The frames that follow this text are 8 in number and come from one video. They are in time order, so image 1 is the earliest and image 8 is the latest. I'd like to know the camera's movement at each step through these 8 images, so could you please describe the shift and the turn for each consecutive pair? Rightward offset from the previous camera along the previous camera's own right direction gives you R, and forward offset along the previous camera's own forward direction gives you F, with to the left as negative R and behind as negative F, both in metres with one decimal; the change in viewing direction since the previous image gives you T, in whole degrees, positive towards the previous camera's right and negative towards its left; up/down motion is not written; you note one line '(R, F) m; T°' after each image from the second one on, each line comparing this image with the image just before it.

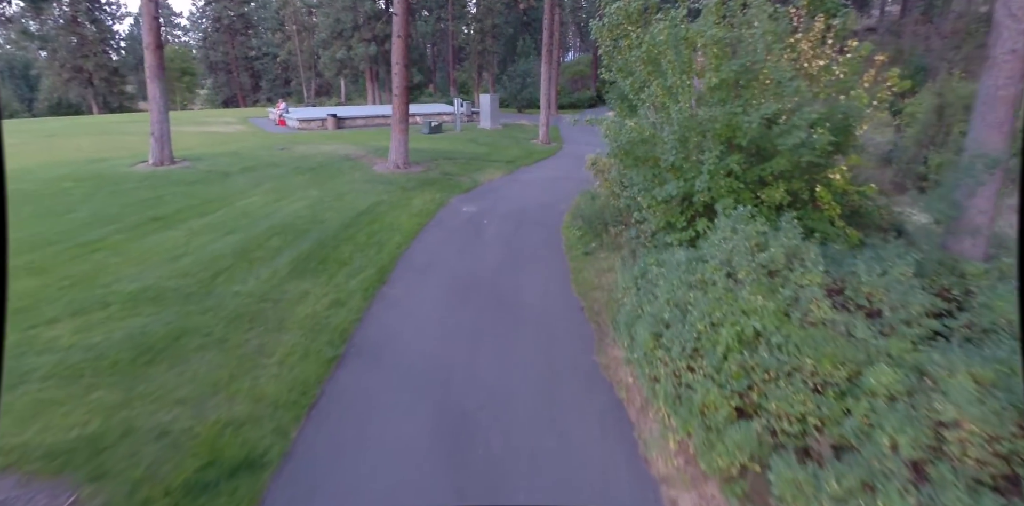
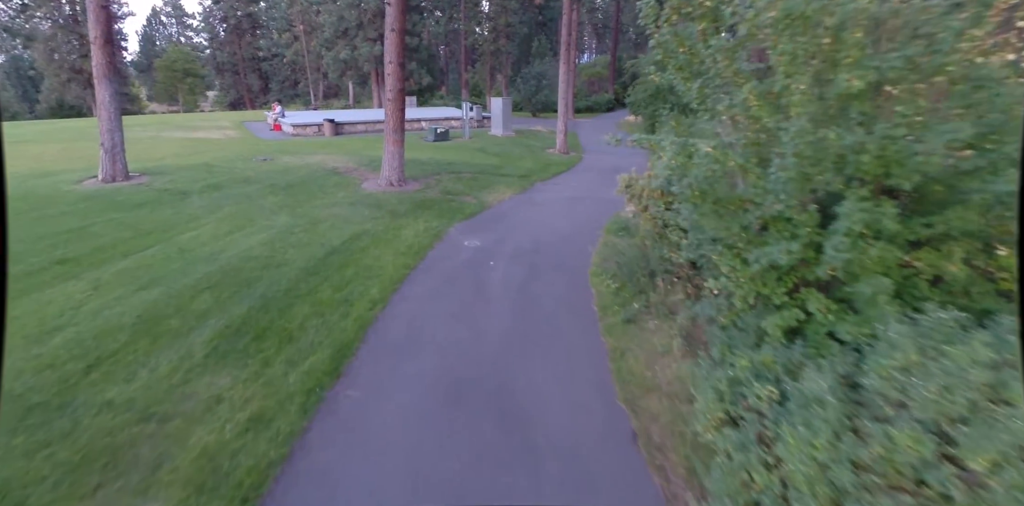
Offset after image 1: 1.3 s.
(0.0, +2.4) m; -1°
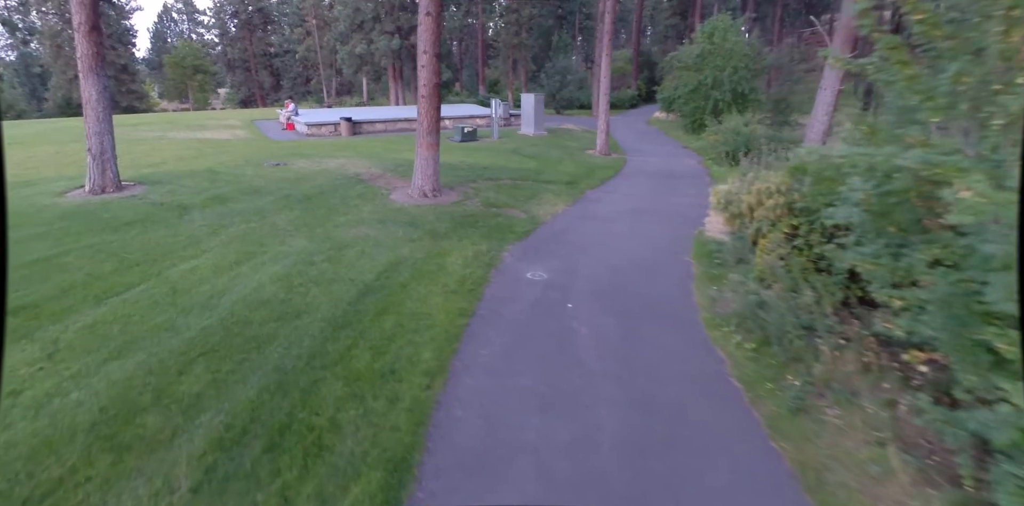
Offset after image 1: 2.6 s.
(-1.0, +1.9) m; -1°
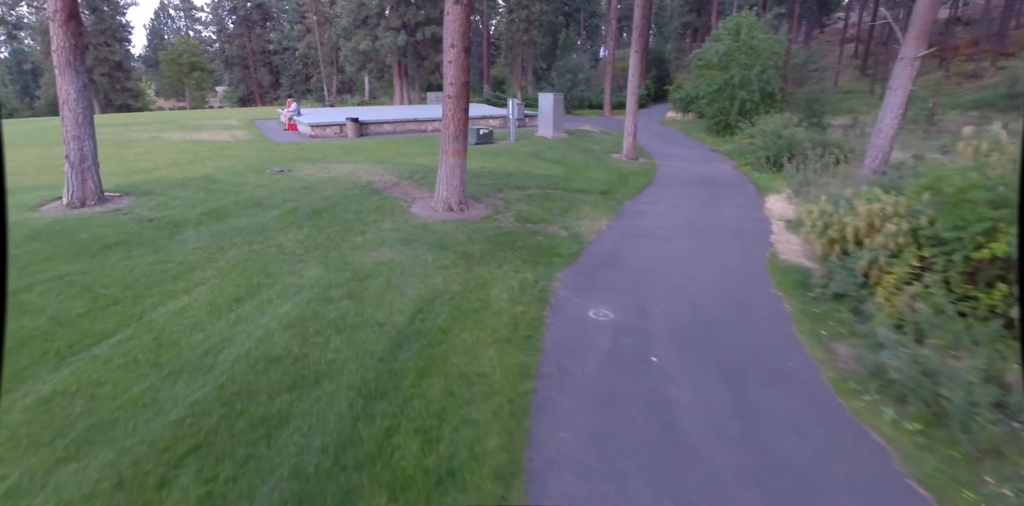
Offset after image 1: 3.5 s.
(-0.8, +1.3) m; 0°
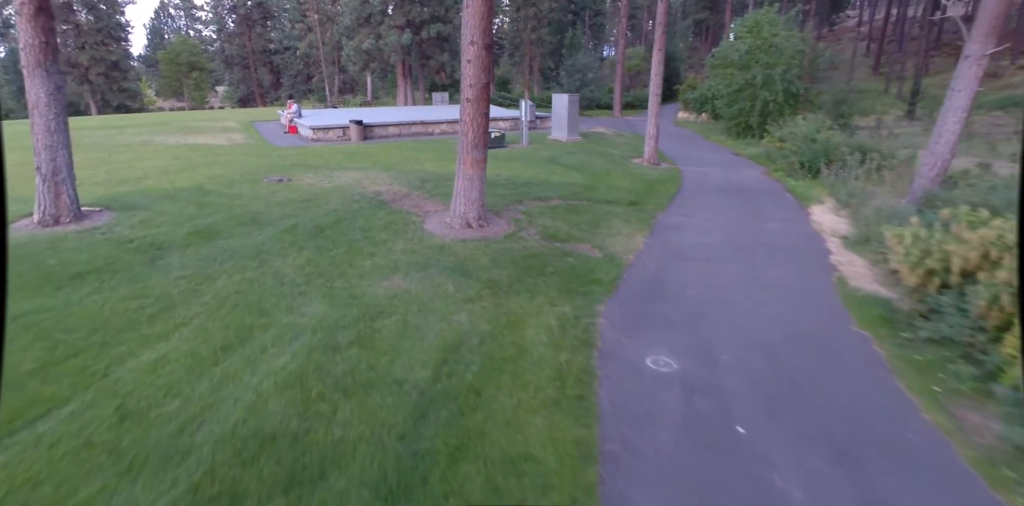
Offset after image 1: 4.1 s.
(-0.4, +1.0) m; 0°
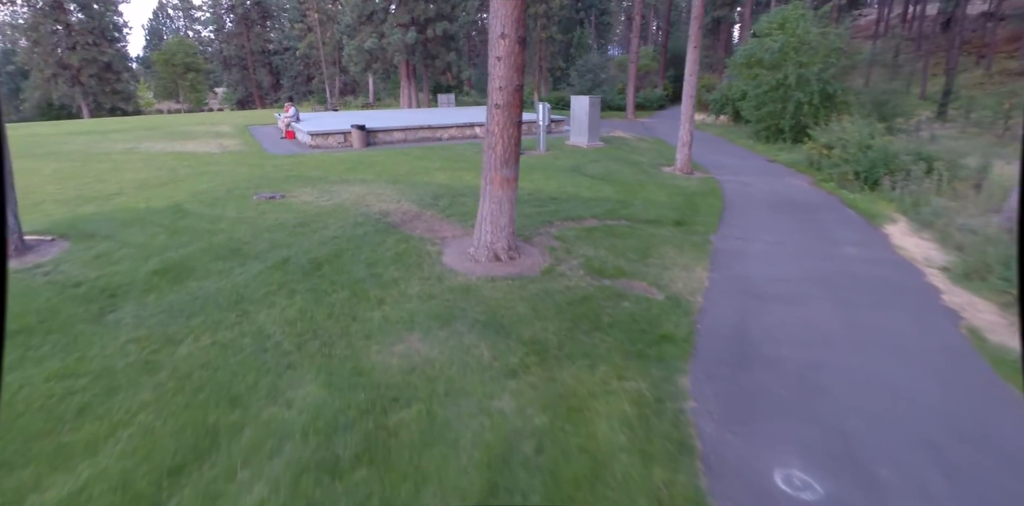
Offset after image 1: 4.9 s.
(-0.5, +1.5) m; 0°
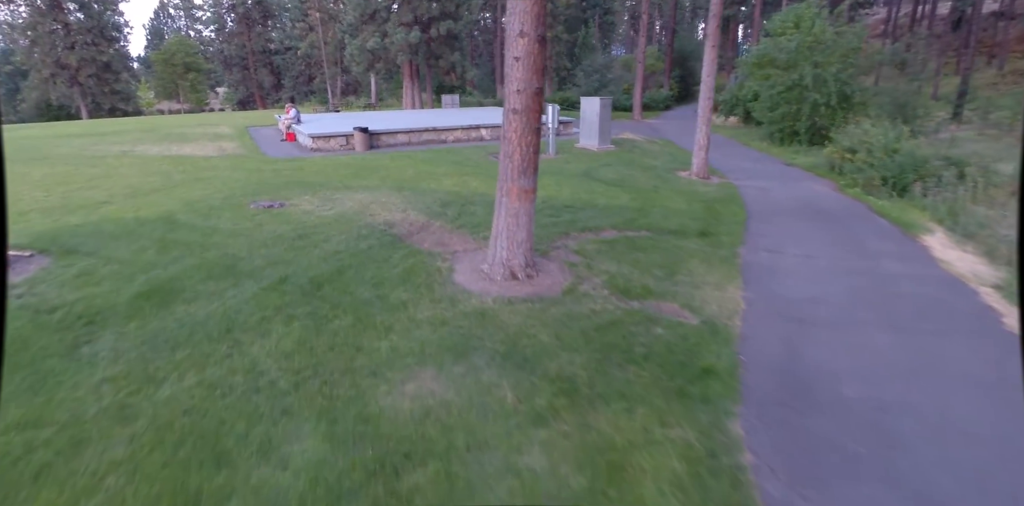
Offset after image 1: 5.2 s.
(-0.2, +0.6) m; 0°
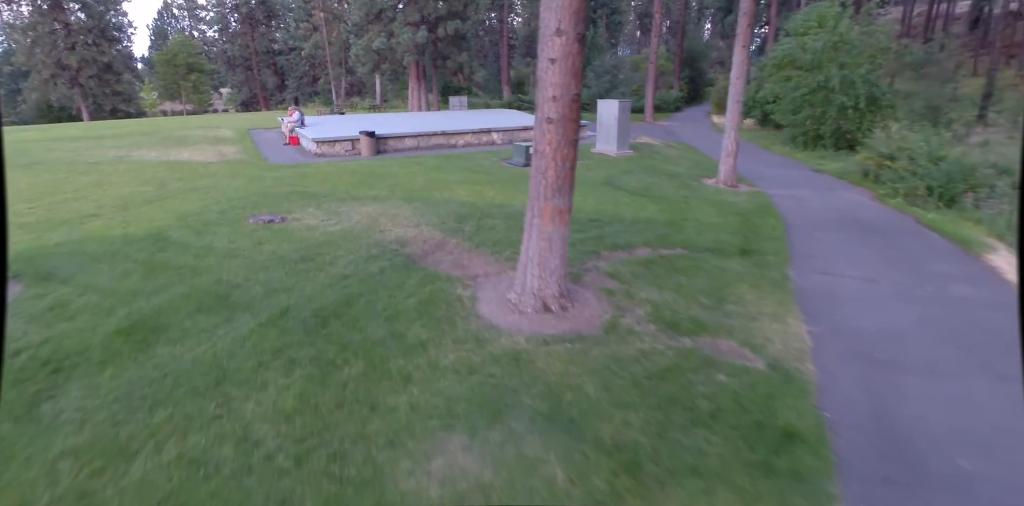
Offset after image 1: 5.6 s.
(-0.4, +0.8) m; 0°
